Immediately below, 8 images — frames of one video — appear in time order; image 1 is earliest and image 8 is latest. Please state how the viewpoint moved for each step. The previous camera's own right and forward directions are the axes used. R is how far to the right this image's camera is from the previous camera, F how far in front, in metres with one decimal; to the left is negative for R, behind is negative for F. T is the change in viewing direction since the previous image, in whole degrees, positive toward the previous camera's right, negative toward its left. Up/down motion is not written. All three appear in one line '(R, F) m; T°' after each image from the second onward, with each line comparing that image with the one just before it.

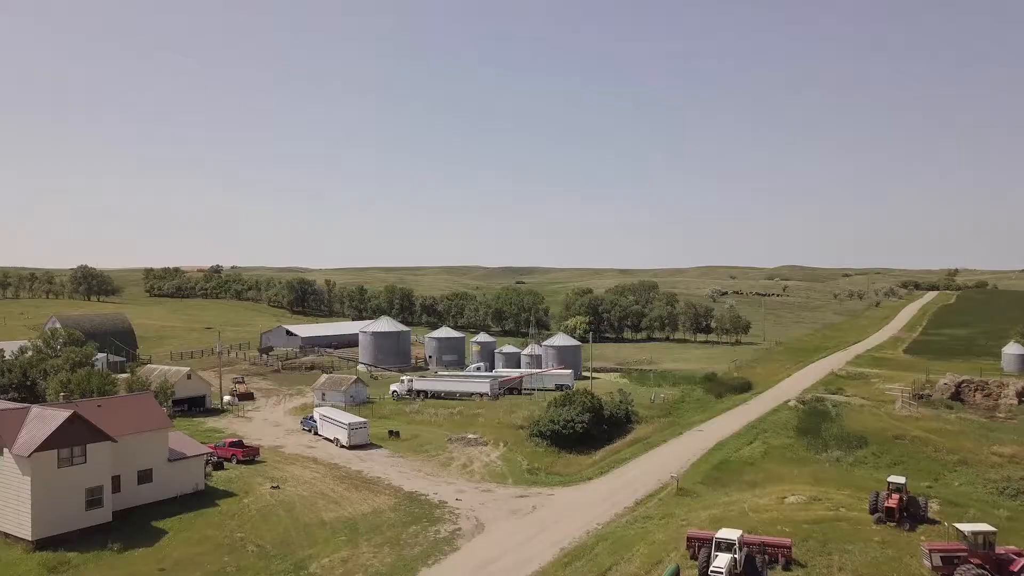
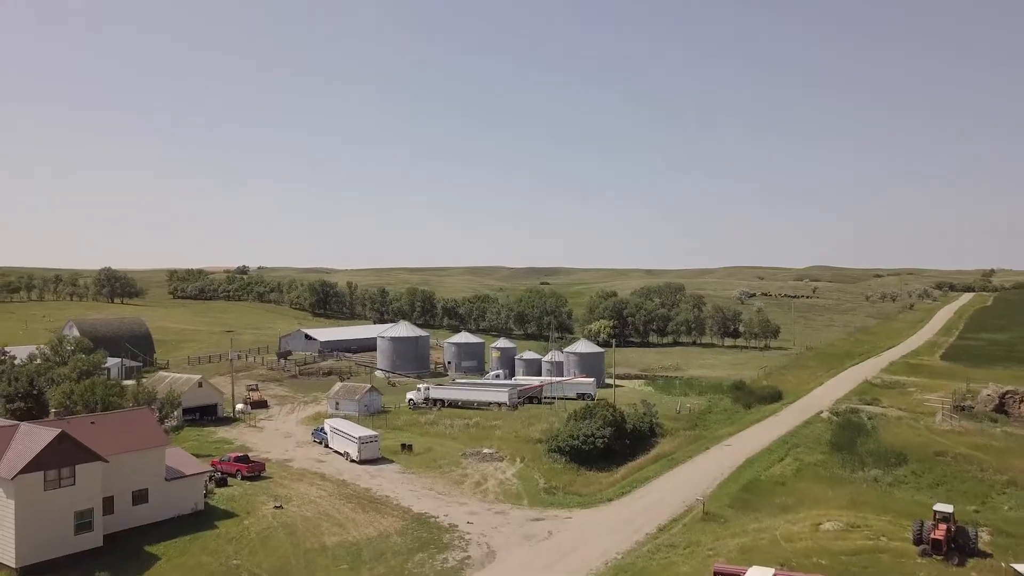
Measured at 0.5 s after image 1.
(+0.4, +2.0) m; -2°
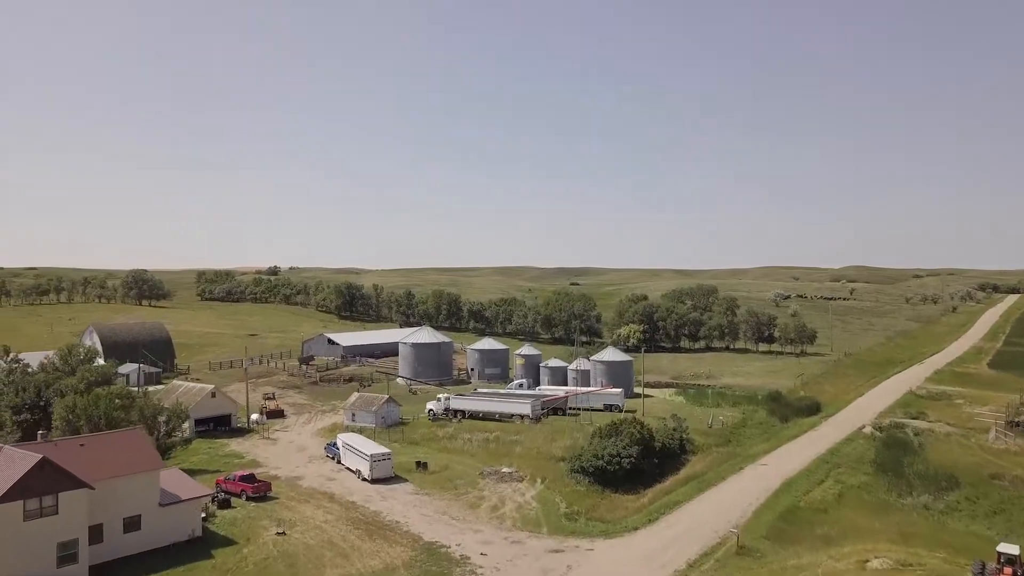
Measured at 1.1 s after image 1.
(+0.5, +2.4) m; -2°
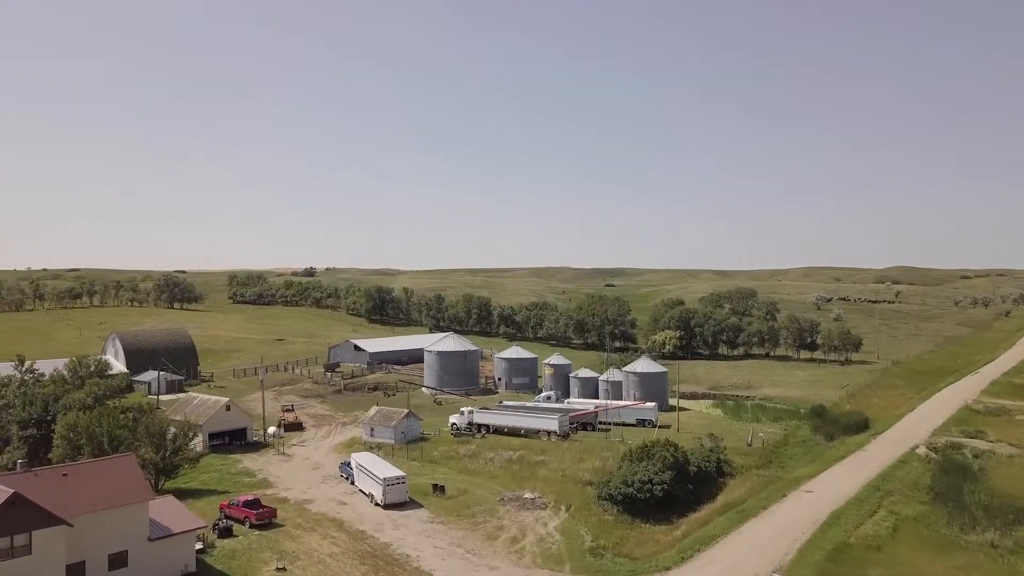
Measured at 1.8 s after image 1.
(+0.6, +2.7) m; -3°
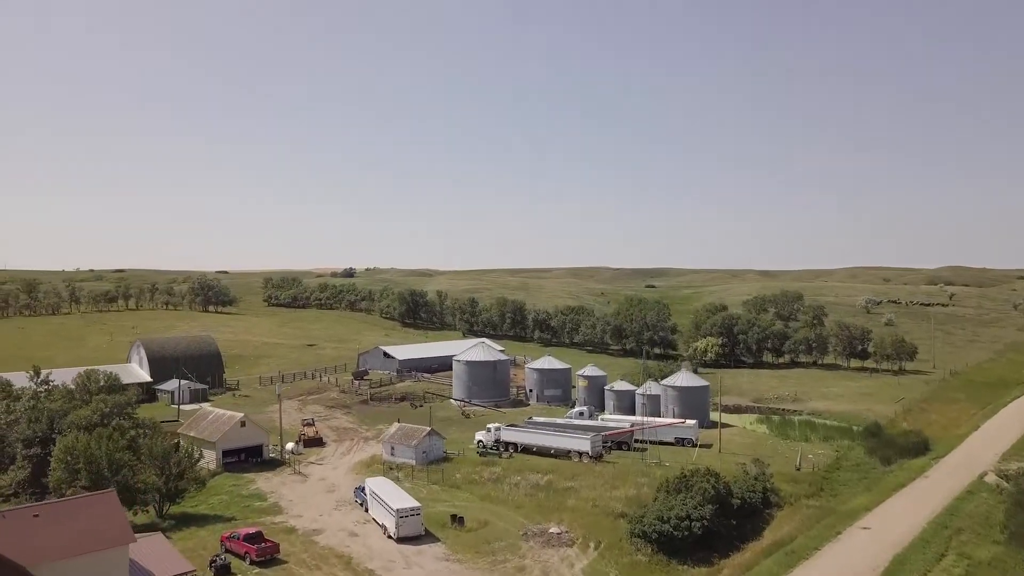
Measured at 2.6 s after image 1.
(+0.7, +3.1) m; -3°
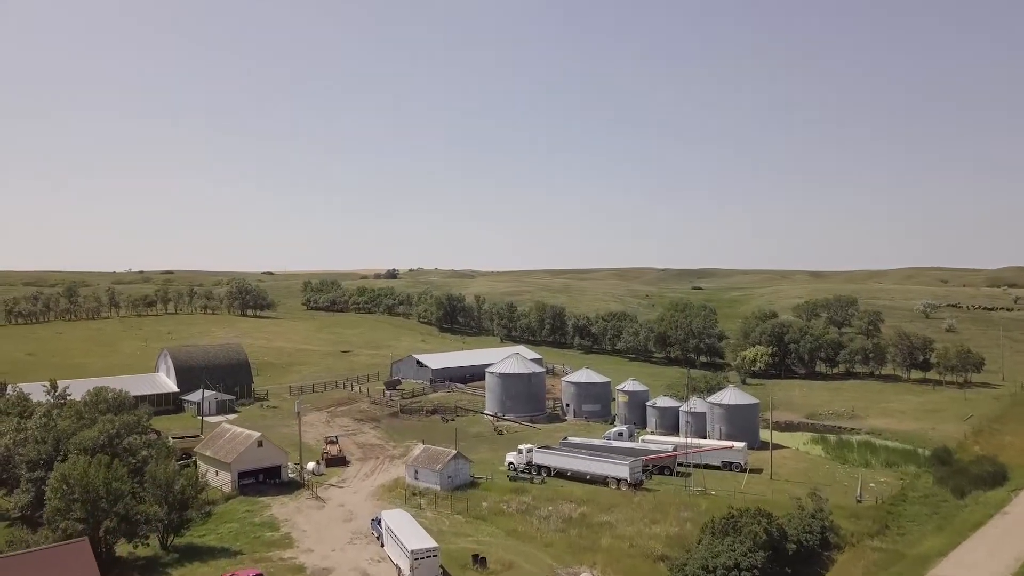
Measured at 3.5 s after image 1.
(+0.7, +3.3) m; -3°
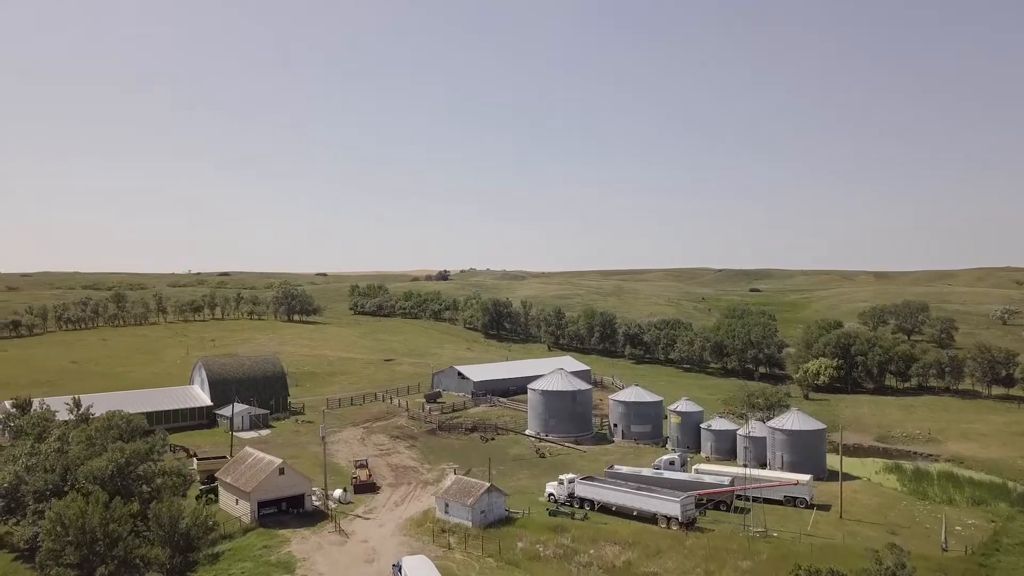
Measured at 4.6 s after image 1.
(+0.7, +3.8) m; -4°
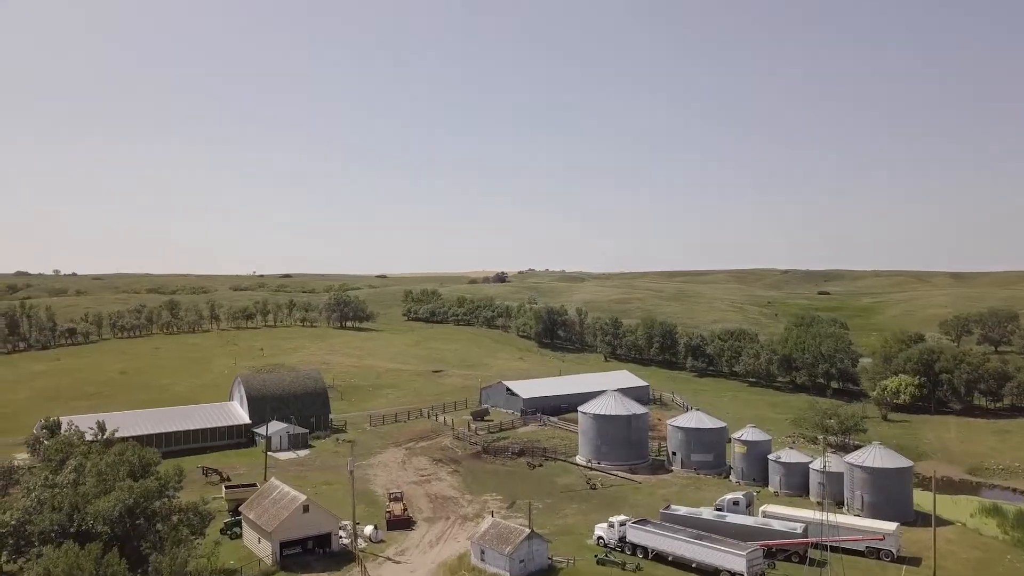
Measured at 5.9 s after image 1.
(+0.8, +4.1) m; -4°
